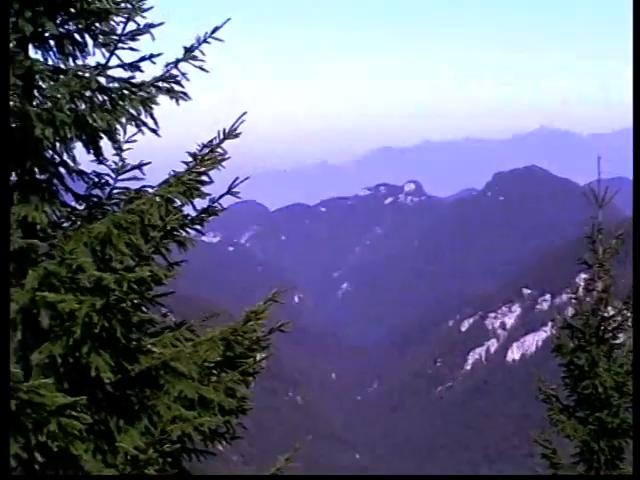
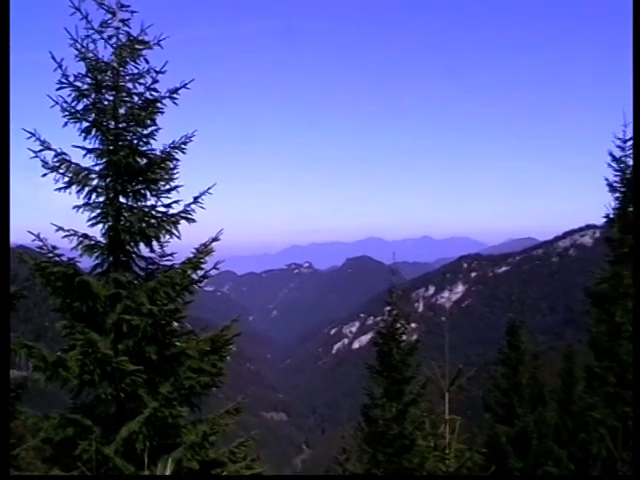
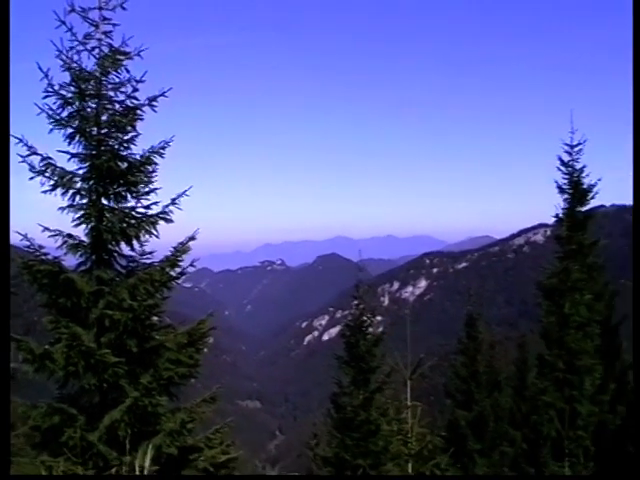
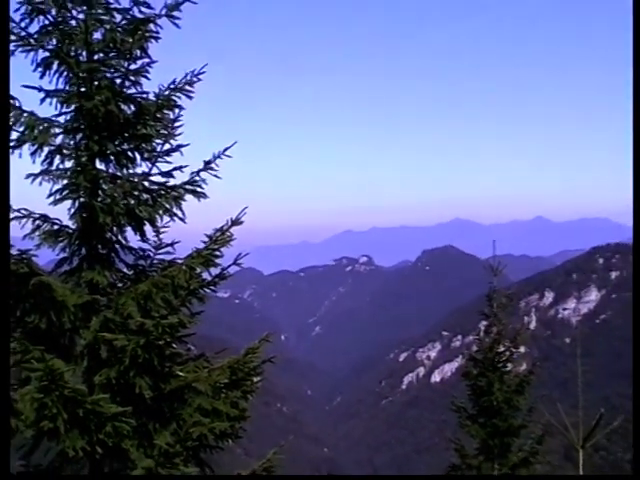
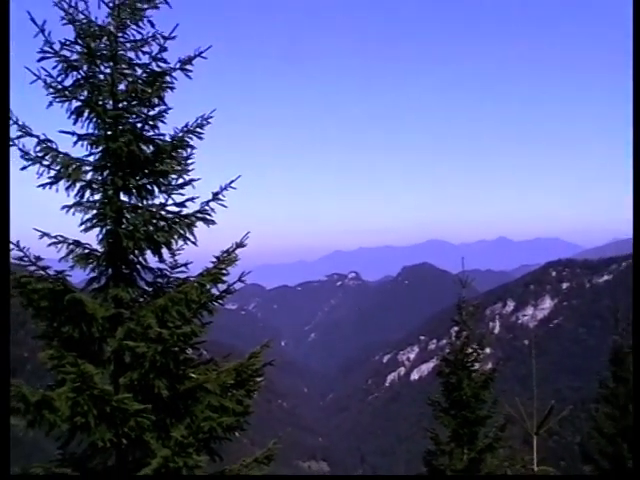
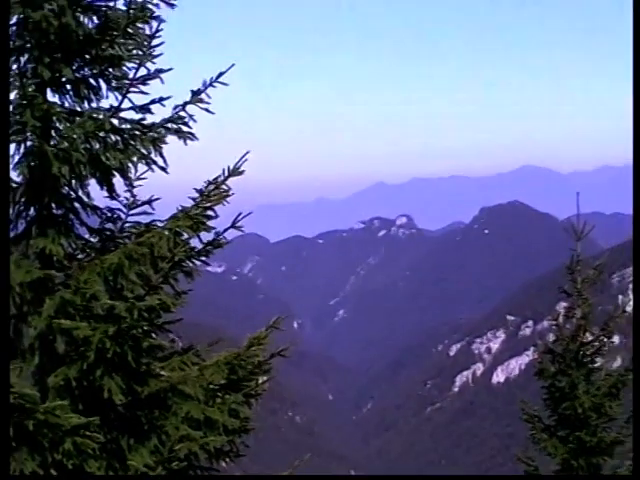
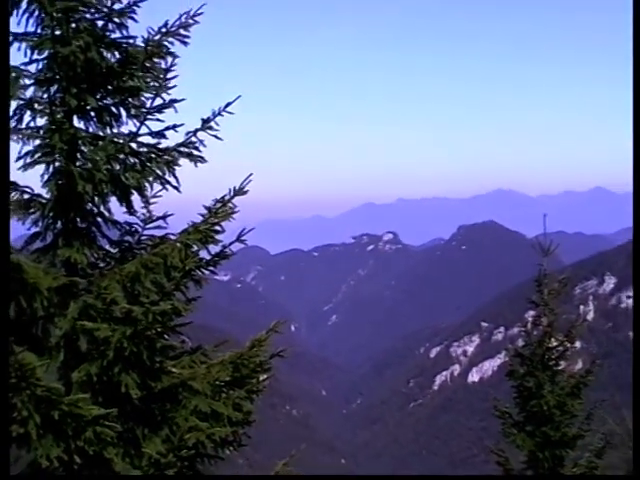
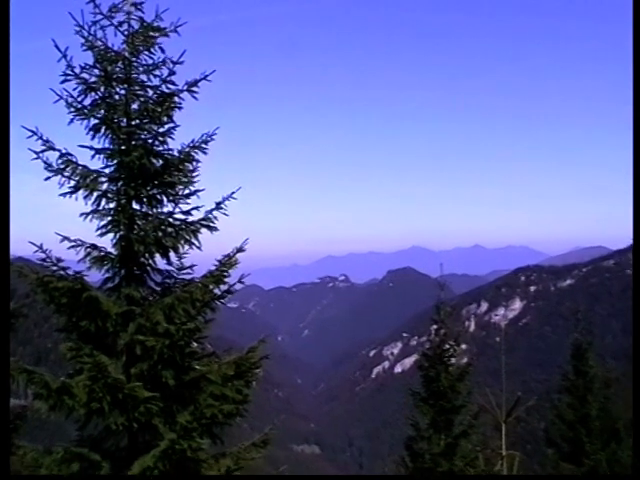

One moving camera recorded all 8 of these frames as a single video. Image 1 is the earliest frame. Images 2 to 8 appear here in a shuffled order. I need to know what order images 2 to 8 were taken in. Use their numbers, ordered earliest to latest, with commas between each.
6, 7, 4, 5, 8, 2, 3
